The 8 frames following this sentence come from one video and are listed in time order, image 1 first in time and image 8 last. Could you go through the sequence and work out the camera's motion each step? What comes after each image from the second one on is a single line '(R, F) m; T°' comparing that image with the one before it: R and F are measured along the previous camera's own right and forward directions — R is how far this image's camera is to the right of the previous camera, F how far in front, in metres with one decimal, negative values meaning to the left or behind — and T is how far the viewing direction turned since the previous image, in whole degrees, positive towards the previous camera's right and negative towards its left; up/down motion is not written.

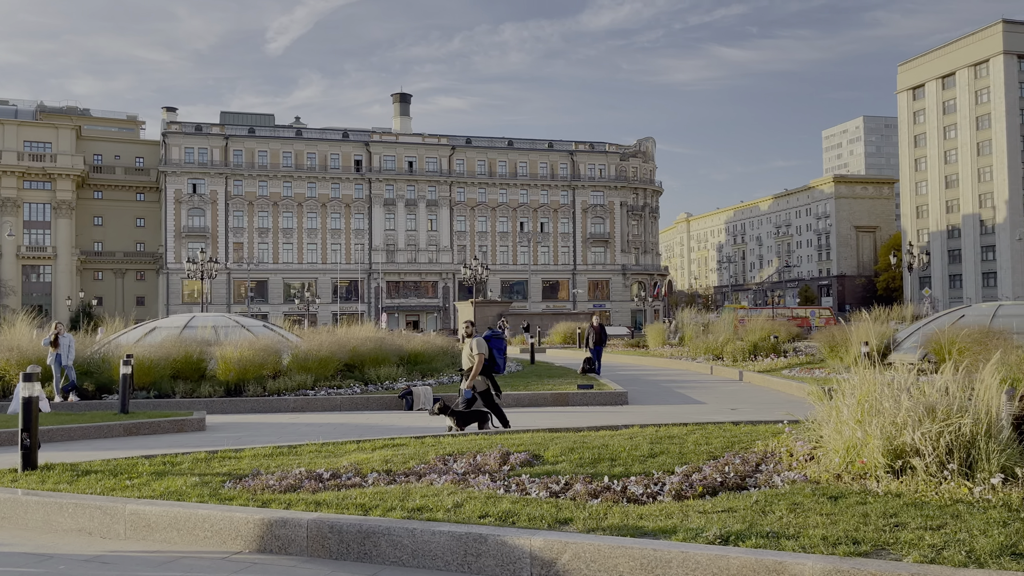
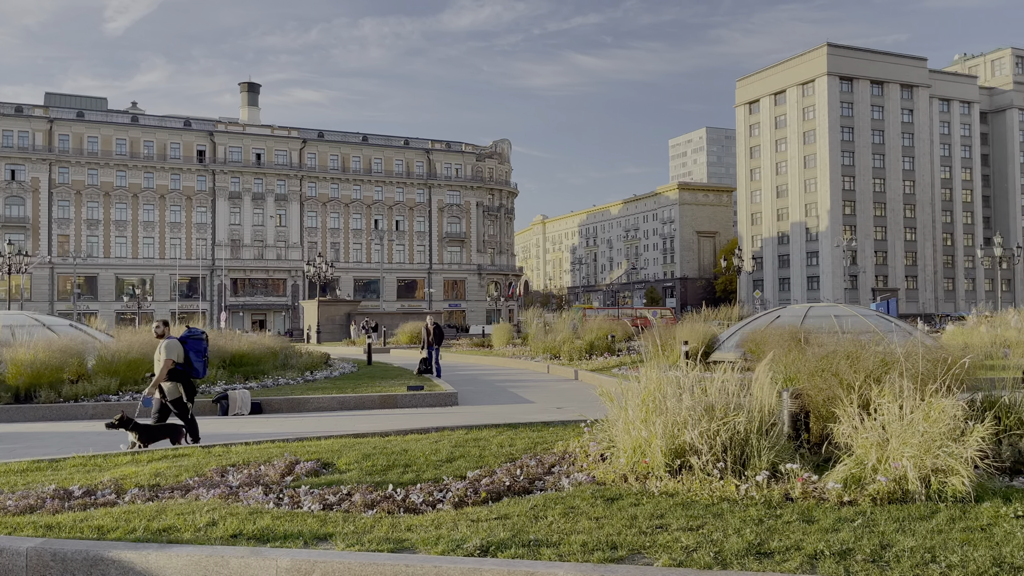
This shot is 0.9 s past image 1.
(+0.6, +0.2) m; +10°
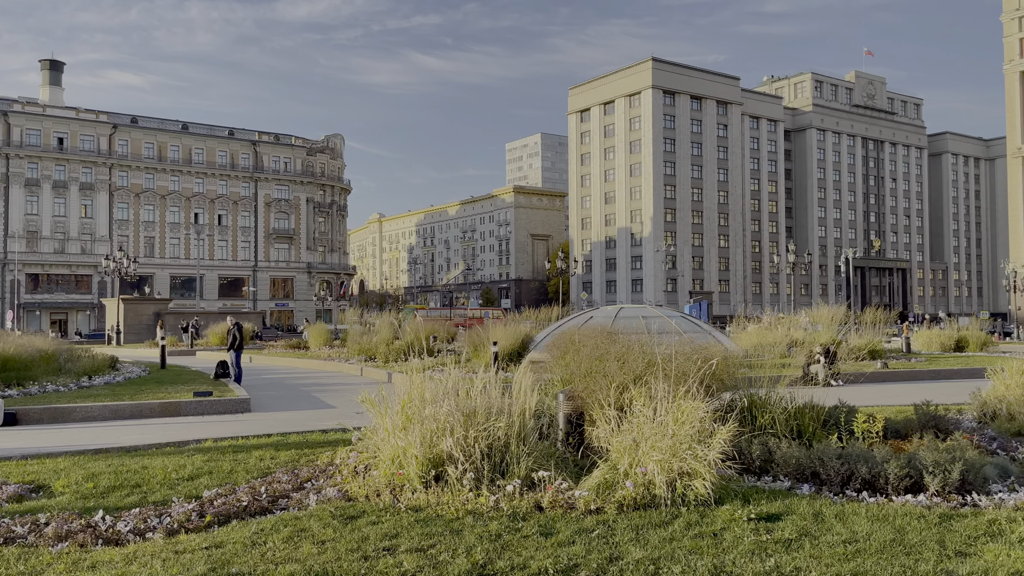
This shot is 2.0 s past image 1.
(+0.7, +0.4) m; +11°
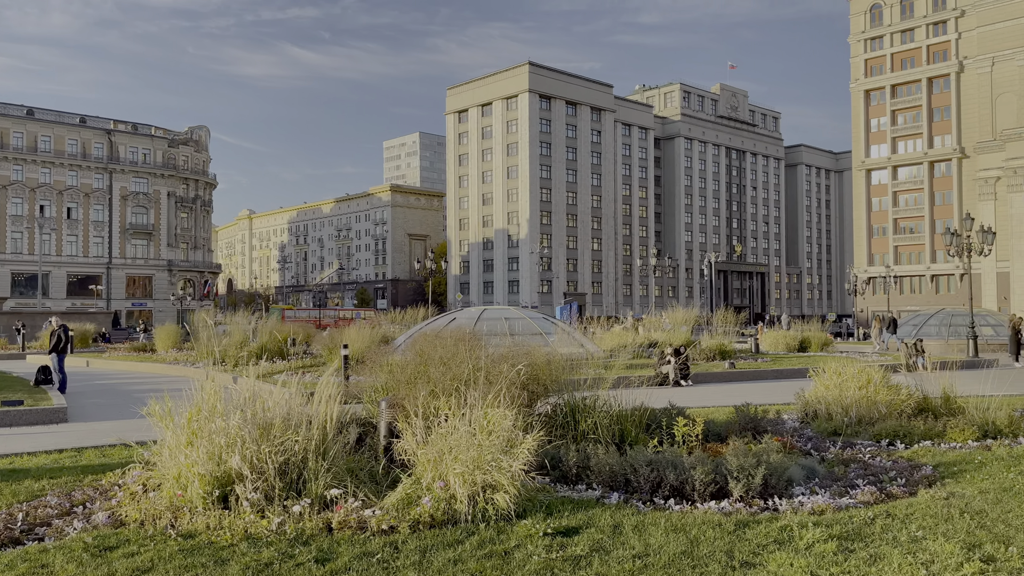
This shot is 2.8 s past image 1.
(+0.5, +0.3) m; +9°
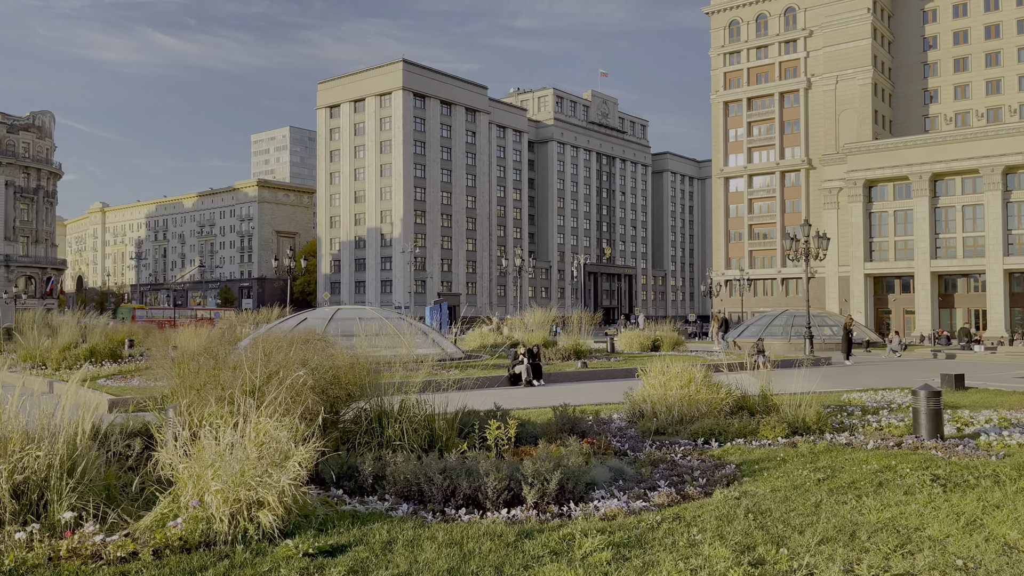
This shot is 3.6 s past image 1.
(+0.6, +0.3) m; +9°
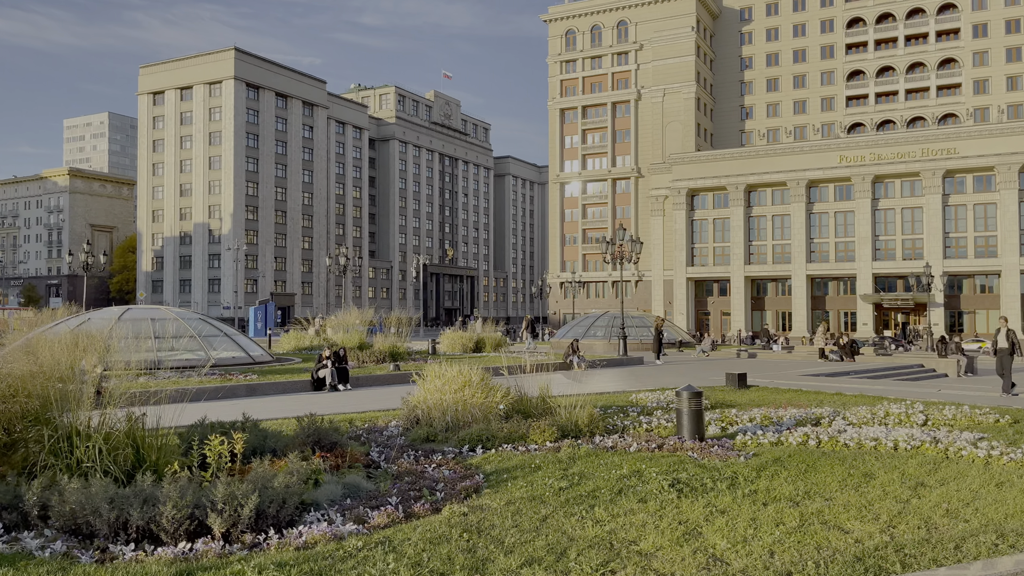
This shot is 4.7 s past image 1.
(+0.9, +0.5) m; +11°
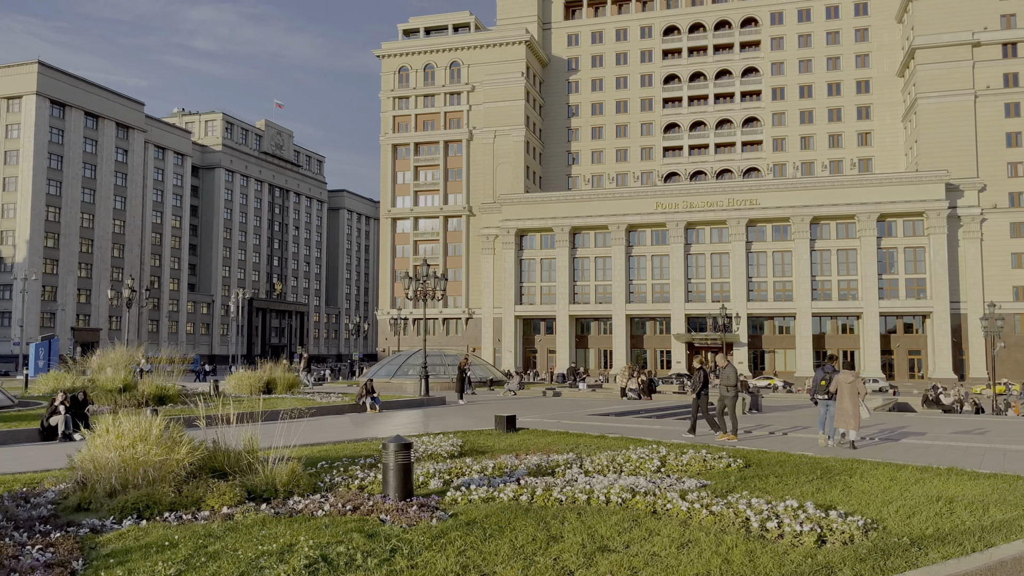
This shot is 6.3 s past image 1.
(+1.4, +0.8) m; +11°
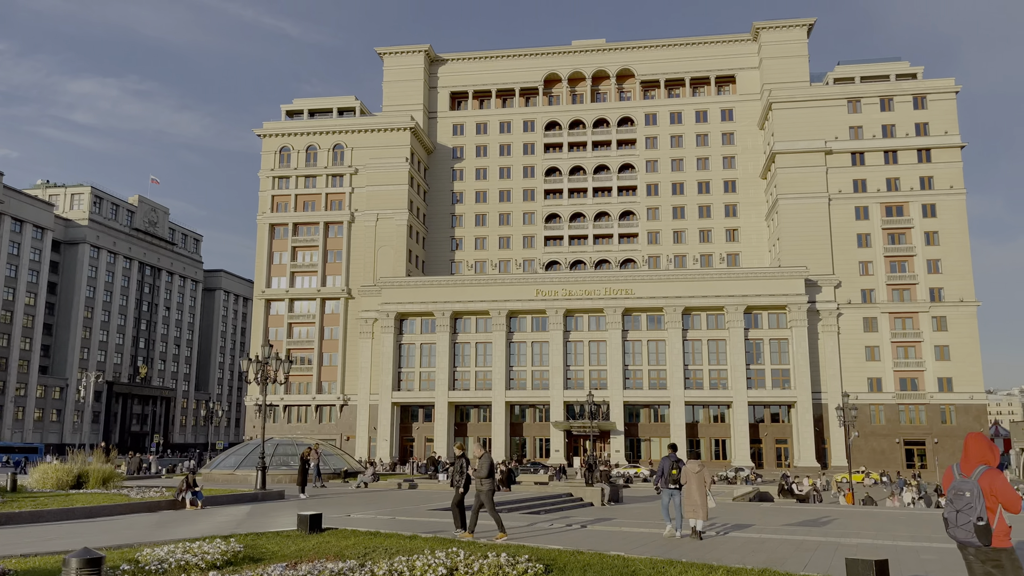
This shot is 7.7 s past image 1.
(+1.2, +1.0) m; +8°
